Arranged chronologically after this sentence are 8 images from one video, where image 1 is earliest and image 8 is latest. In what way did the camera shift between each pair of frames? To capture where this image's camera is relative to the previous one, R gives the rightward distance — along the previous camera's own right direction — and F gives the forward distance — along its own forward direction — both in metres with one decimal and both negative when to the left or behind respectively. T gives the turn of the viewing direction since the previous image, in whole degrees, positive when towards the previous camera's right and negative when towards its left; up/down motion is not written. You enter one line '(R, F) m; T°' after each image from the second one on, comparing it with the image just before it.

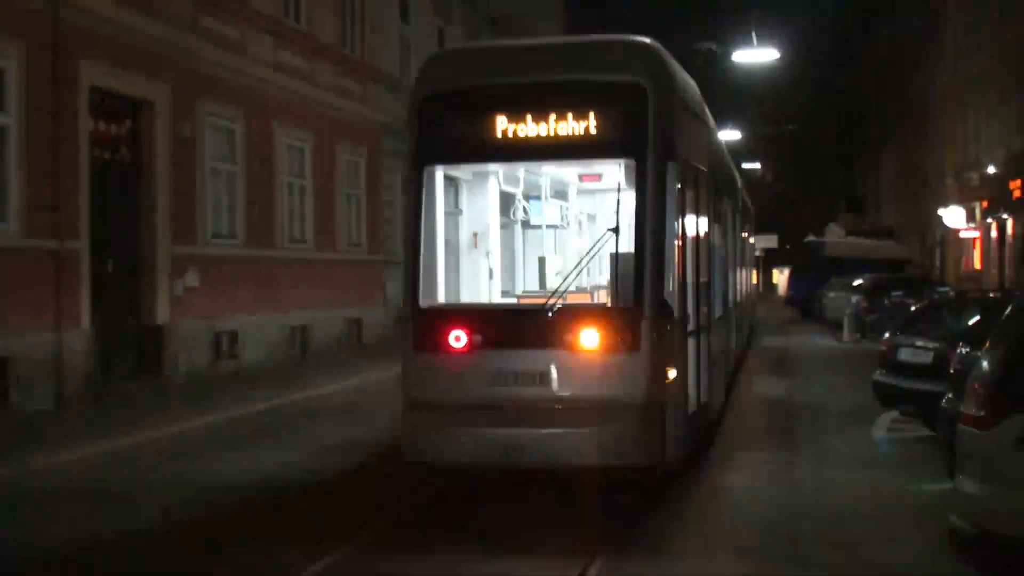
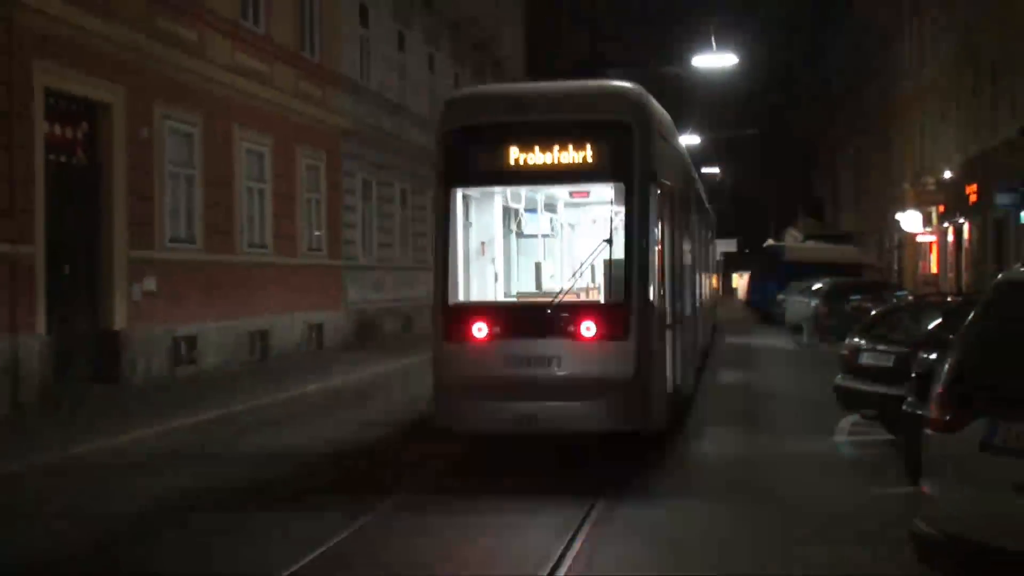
(0.0, 0.0) m; +2°
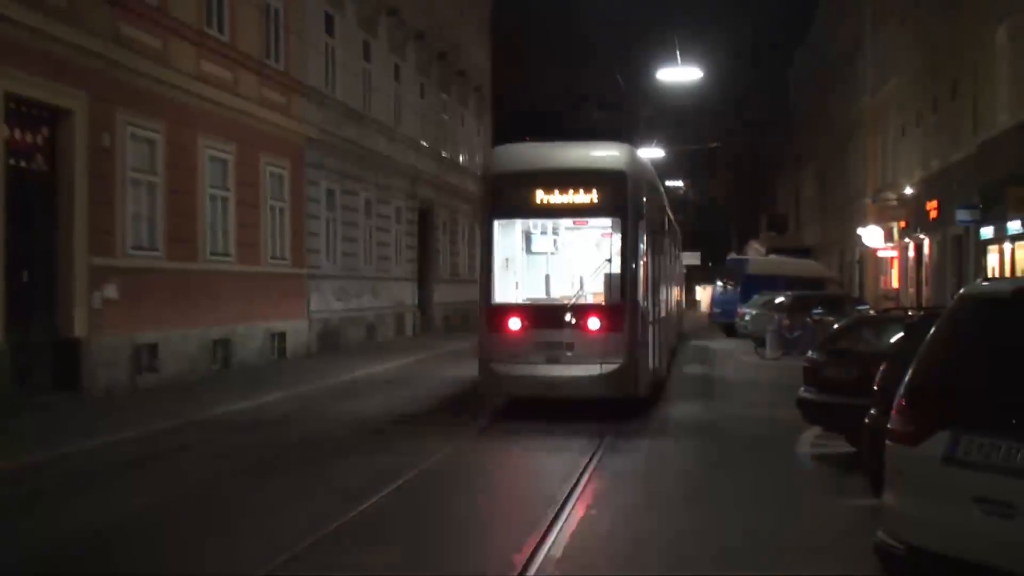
(0.0, 0.0) m; +2°
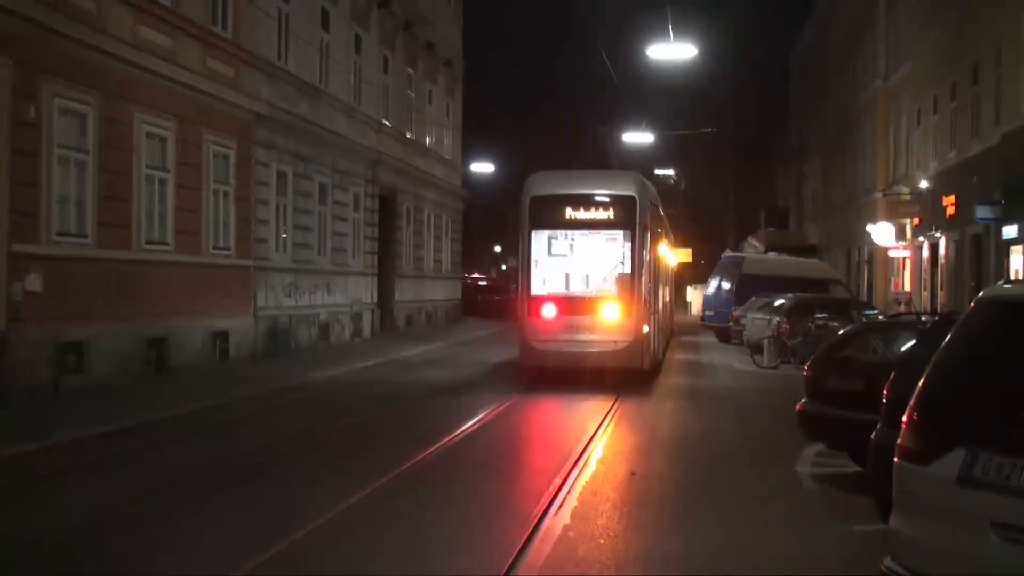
(+0.1, +0.9) m; 0°
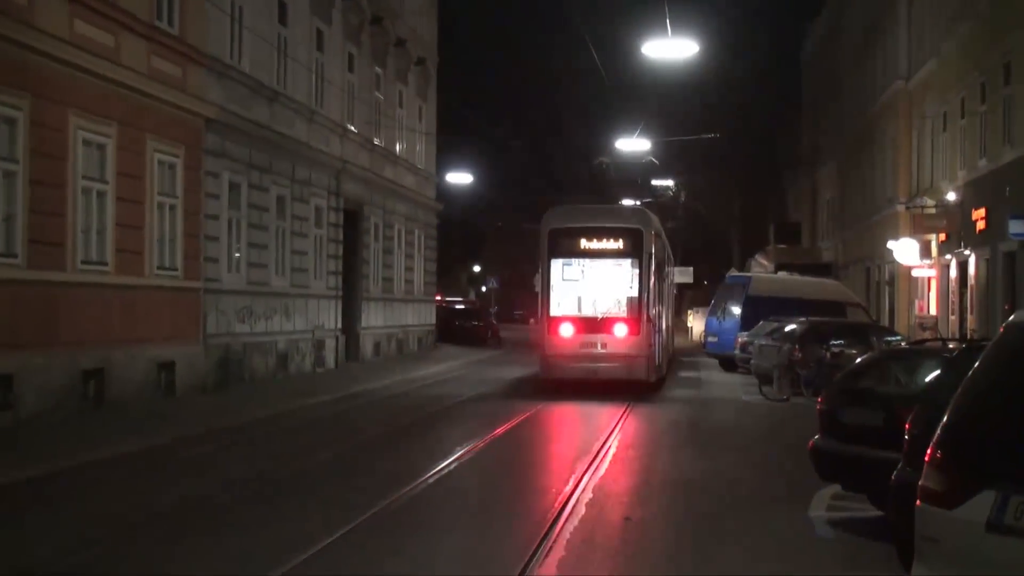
(+0.1, +0.8) m; 0°
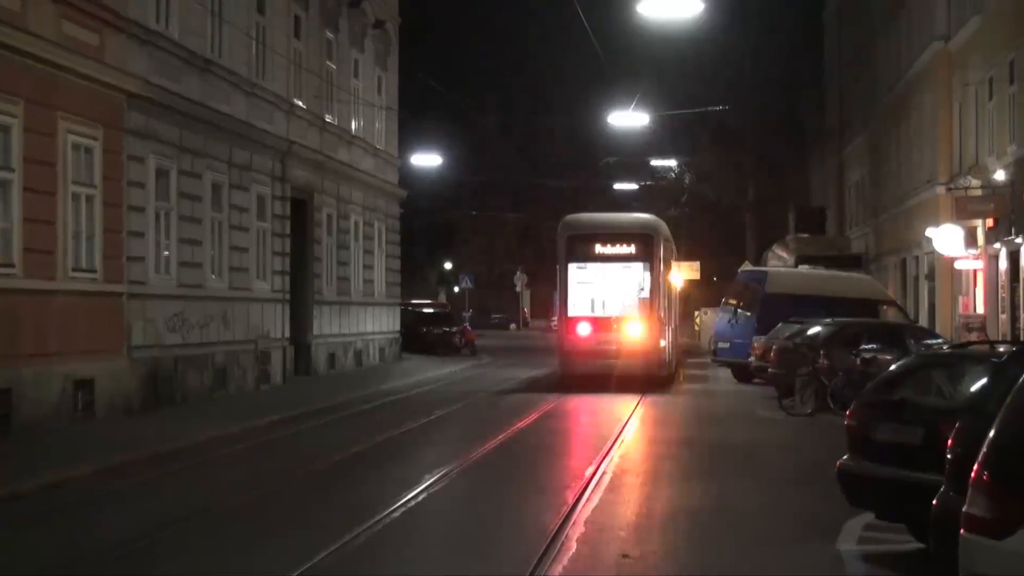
(+0.1, +1.0) m; 0°
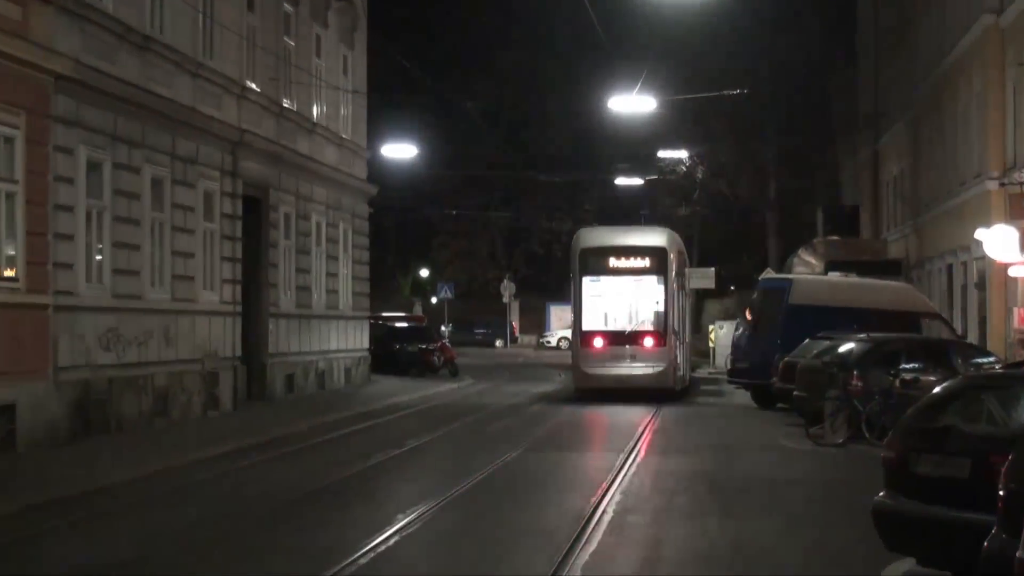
(+0.1, +0.8) m; 0°
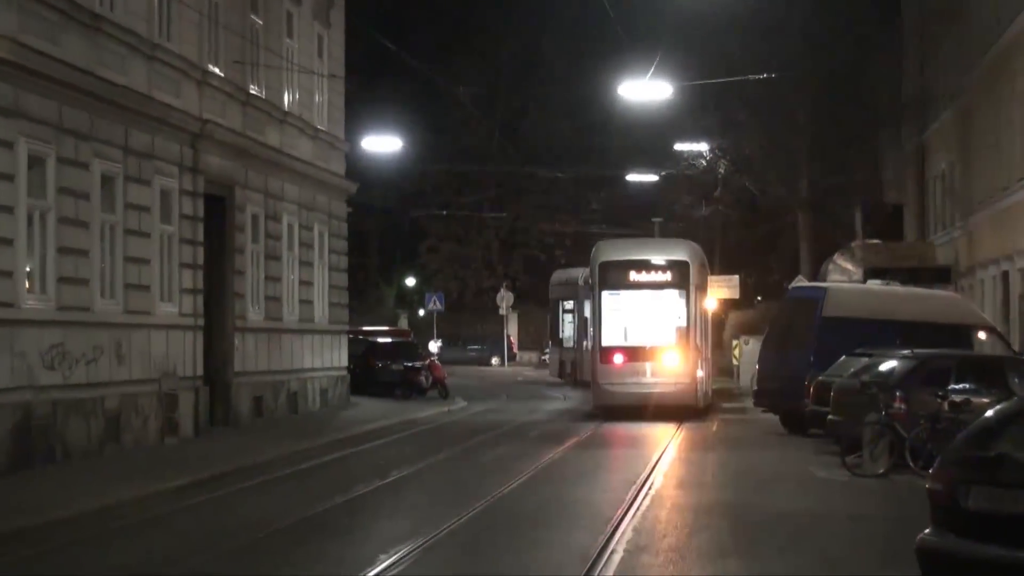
(+0.1, +0.6) m; -1°
